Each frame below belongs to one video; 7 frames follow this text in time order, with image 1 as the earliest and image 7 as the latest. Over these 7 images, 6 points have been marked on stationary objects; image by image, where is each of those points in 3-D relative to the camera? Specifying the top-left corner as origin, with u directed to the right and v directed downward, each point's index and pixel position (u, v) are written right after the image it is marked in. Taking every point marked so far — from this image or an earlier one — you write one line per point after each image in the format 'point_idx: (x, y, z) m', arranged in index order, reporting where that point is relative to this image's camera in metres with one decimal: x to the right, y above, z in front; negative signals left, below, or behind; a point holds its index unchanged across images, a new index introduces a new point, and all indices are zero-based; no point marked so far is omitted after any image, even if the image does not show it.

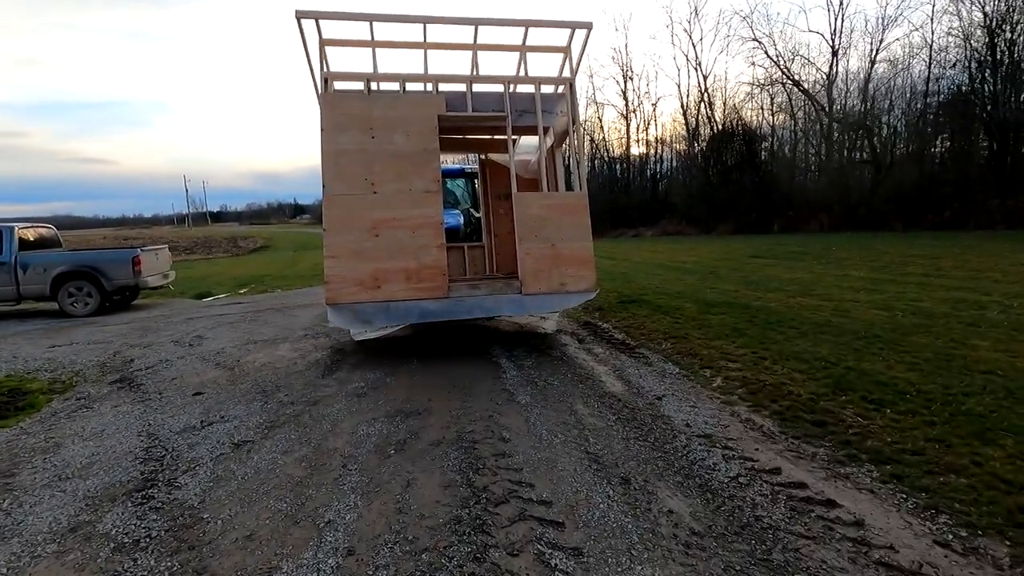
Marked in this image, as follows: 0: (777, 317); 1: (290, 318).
0: (+4.0, -0.4, +8.1) m
1: (-3.9, -0.5, +9.3) m
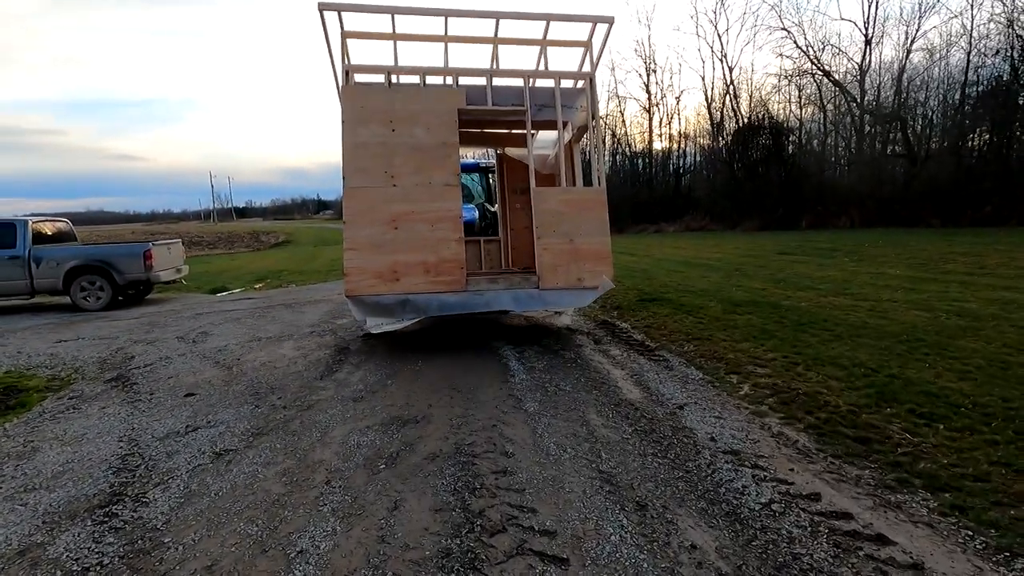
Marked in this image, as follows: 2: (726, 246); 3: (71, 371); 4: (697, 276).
0: (+4.2, -0.4, +7.5) m
1: (-3.6, -0.4, +9.1) m
2: (+7.9, +1.6, +19.9) m
3: (-5.1, -0.9, +6.2) m
4: (+4.2, +0.3, +12.1) m
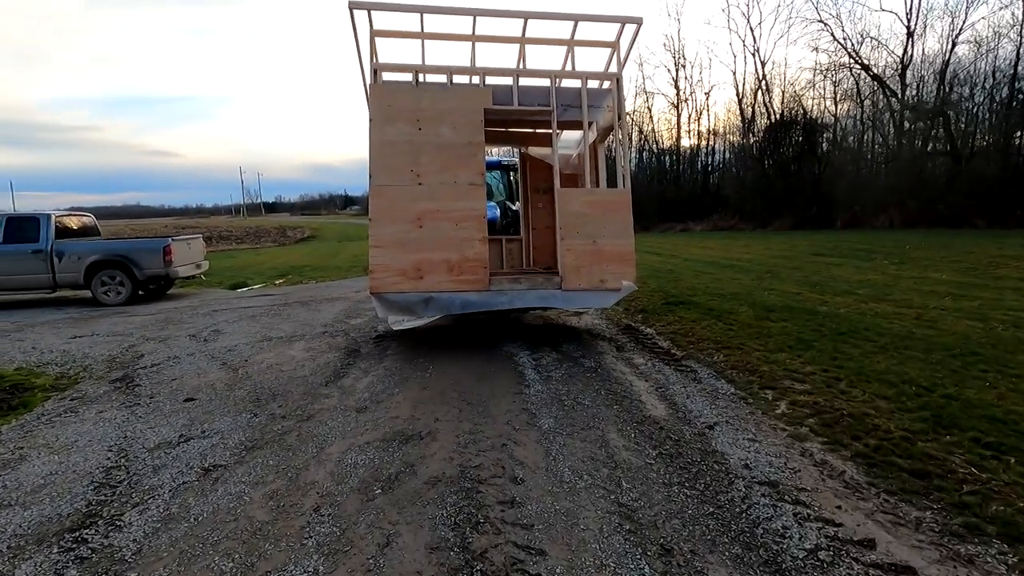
0: (+4.4, -0.5, +7.0) m
1: (-3.3, -0.4, +8.9) m
2: (+8.7, +1.5, +19.2) m
3: (-4.9, -0.9, +6.1) m
4: (+4.6, +0.2, +11.6) m
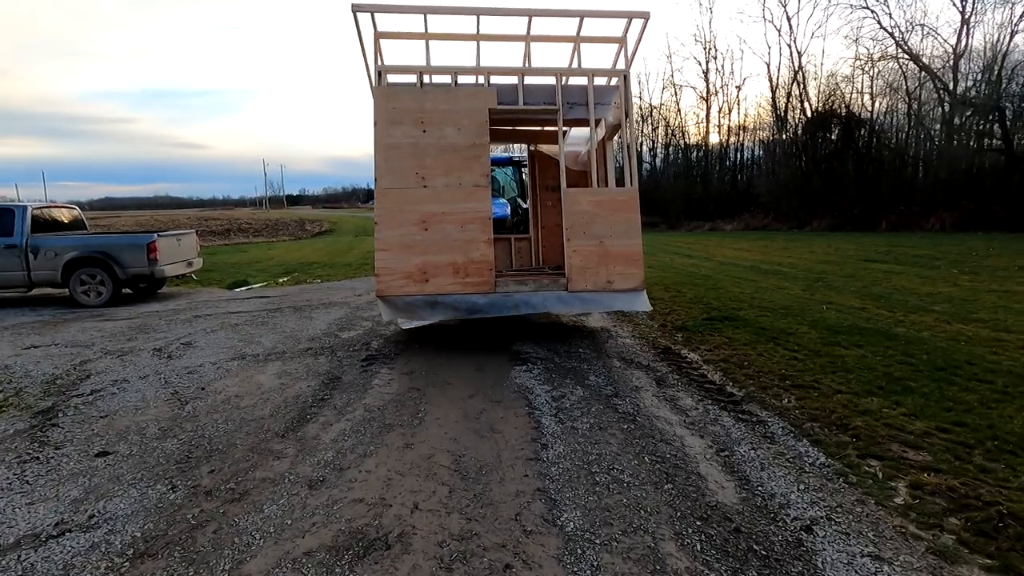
0: (+4.6, -0.7, +5.7) m
1: (-3.1, -0.5, +7.9) m
2: (+9.3, +1.3, +17.6) m
3: (-4.7, -1.0, +5.1) m
4: (+5.0, 0.0, +10.2) m
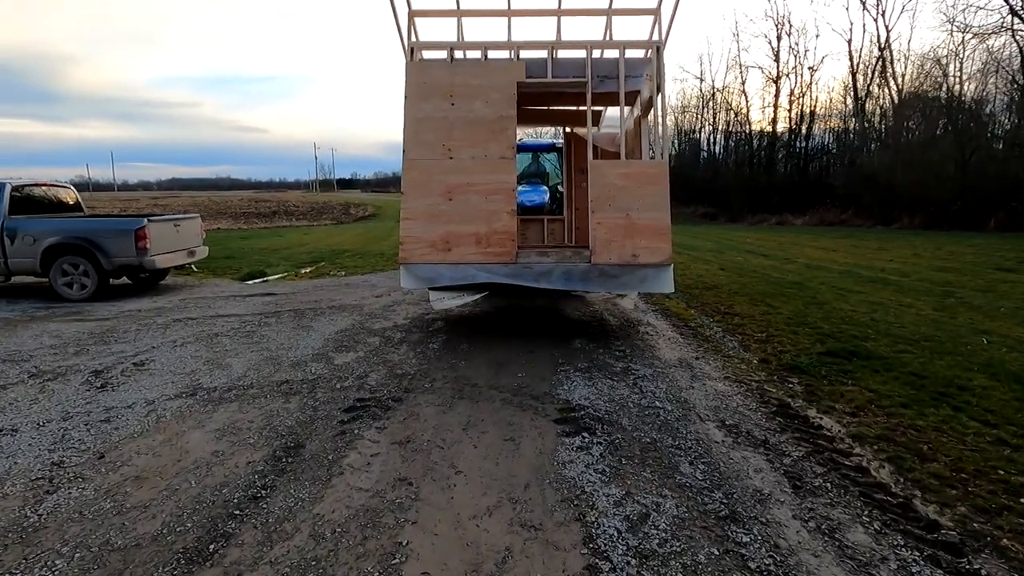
0: (+4.9, -1.1, +3.5) m
1: (-2.5, -0.5, +6.3) m
2: (+10.7, +1.0, +15.0) m
3: (-4.4, -1.0, +3.7) m
4: (+5.7, -0.3, +8.0) m
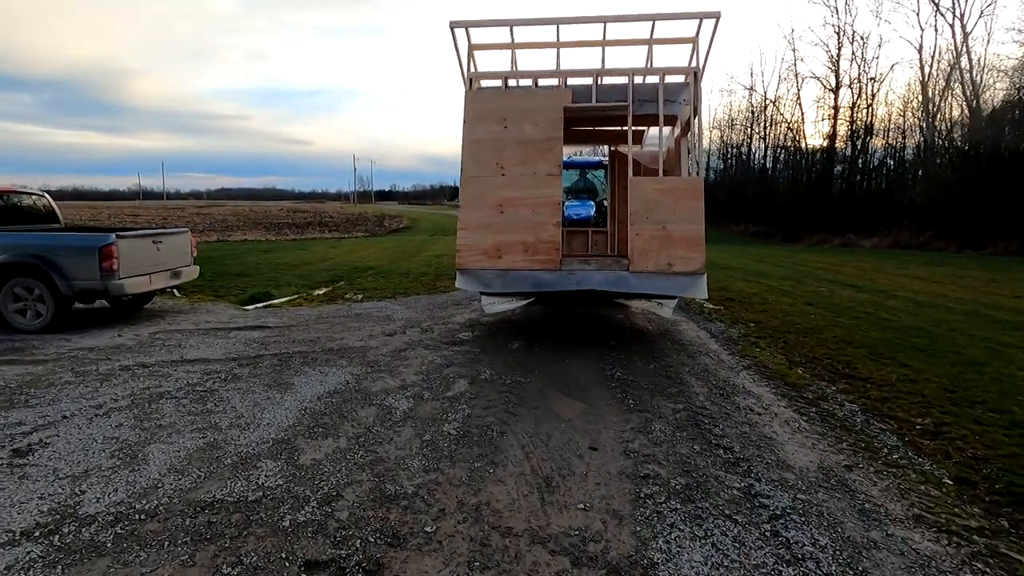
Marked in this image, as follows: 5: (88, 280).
0: (+5.1, -1.6, +1.4) m
1: (-2.1, -0.9, +4.6) m
2: (+11.7, +0.1, +12.5) m
3: (-4.2, -1.3, +2.1) m
4: (+6.2, -0.9, +5.8) m
5: (-5.3, +0.1, +6.7) m
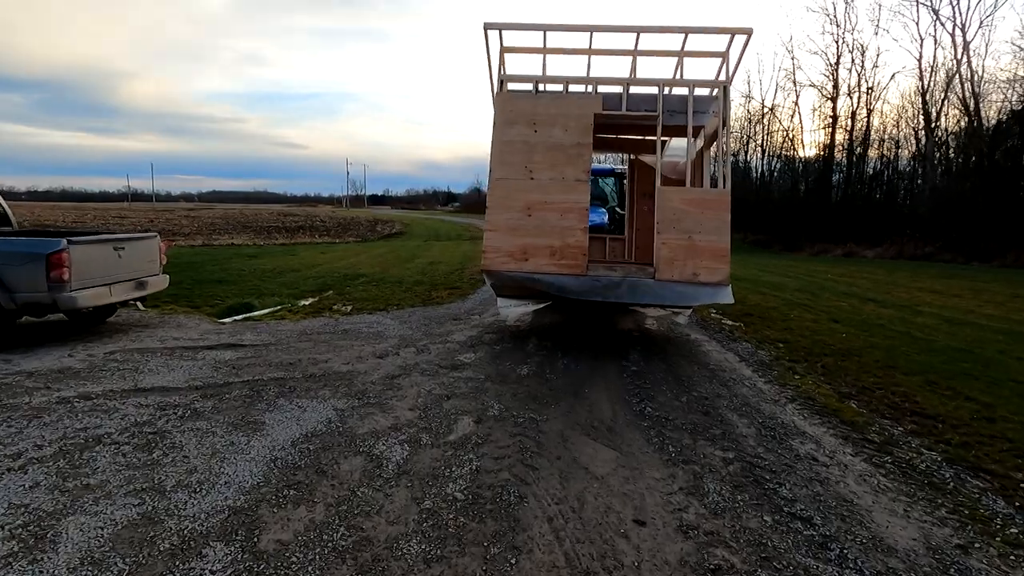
0: (+5.3, -1.8, +0.6) m
1: (-2.0, -1.1, +3.8) m
2: (+11.7, -0.3, +11.8) m
3: (-4.0, -1.4, +1.2) m
4: (+6.3, -1.1, +5.0) m
5: (-5.2, 0.0, +5.8) m
